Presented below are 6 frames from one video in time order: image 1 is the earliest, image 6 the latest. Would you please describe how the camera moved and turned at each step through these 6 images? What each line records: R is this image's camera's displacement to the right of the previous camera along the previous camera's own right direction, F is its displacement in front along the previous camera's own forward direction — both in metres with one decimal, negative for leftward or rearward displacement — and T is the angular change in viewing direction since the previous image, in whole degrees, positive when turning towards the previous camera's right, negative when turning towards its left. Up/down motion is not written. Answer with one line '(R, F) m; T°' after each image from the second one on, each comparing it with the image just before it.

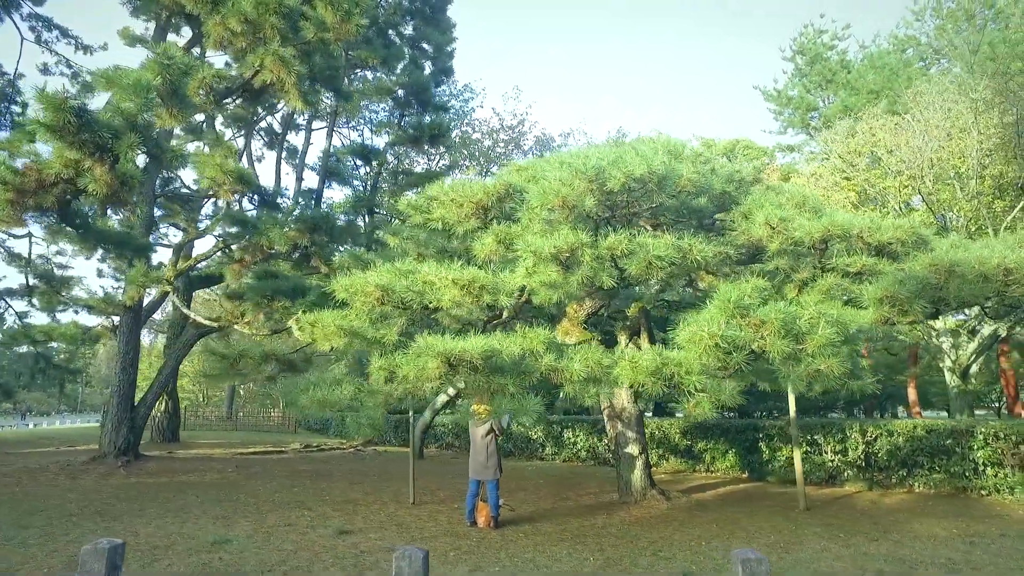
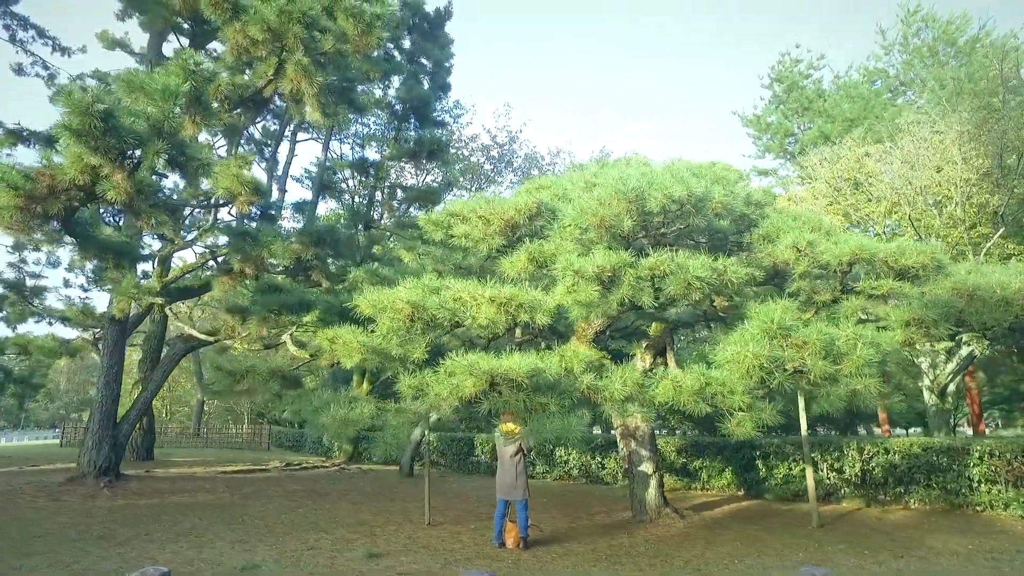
(-0.8, +0.1) m; +4°
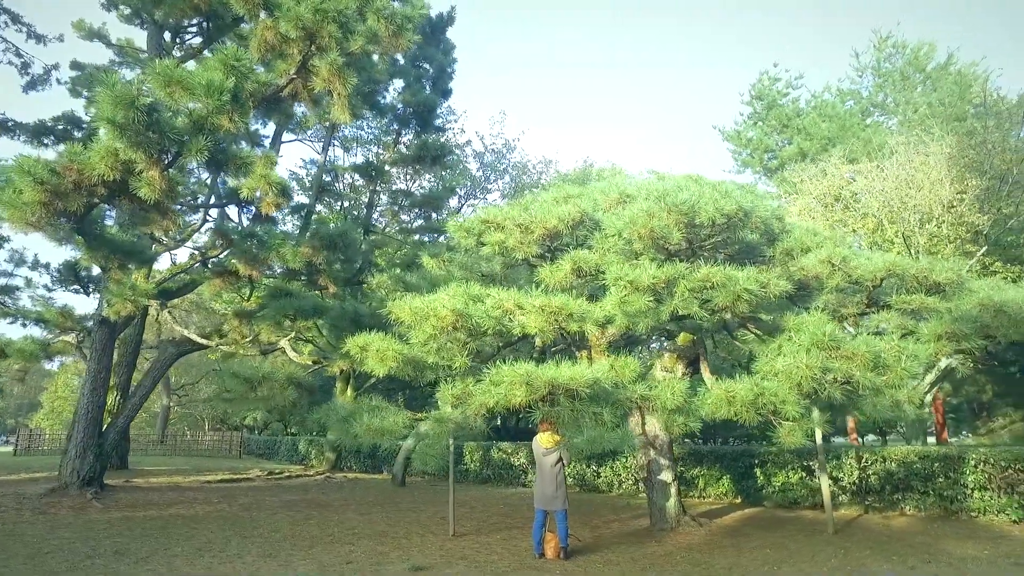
(-1.0, +0.1) m; +4°
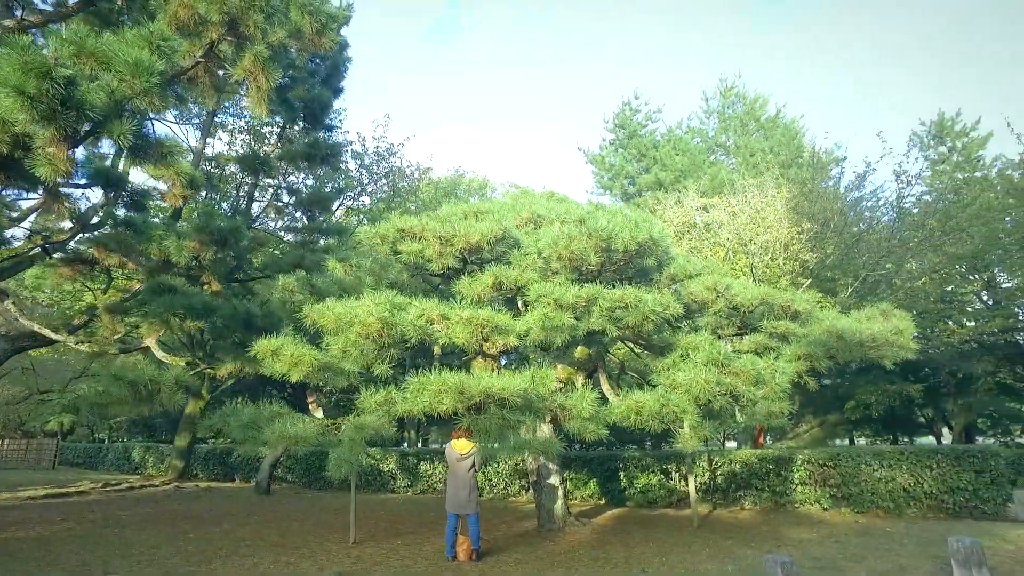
(-1.0, -0.2) m; +14°
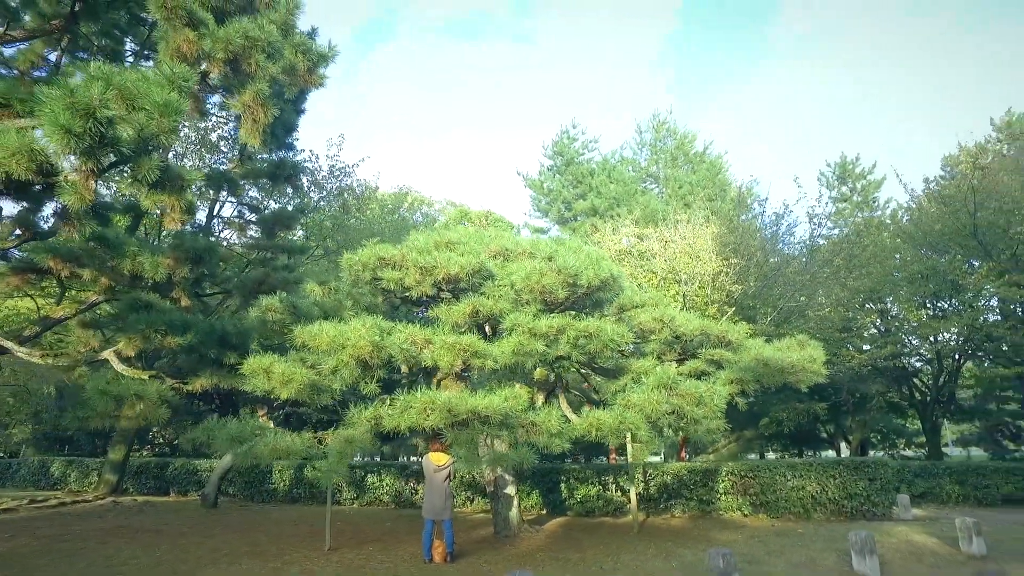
(-0.7, -0.9) m; +7°
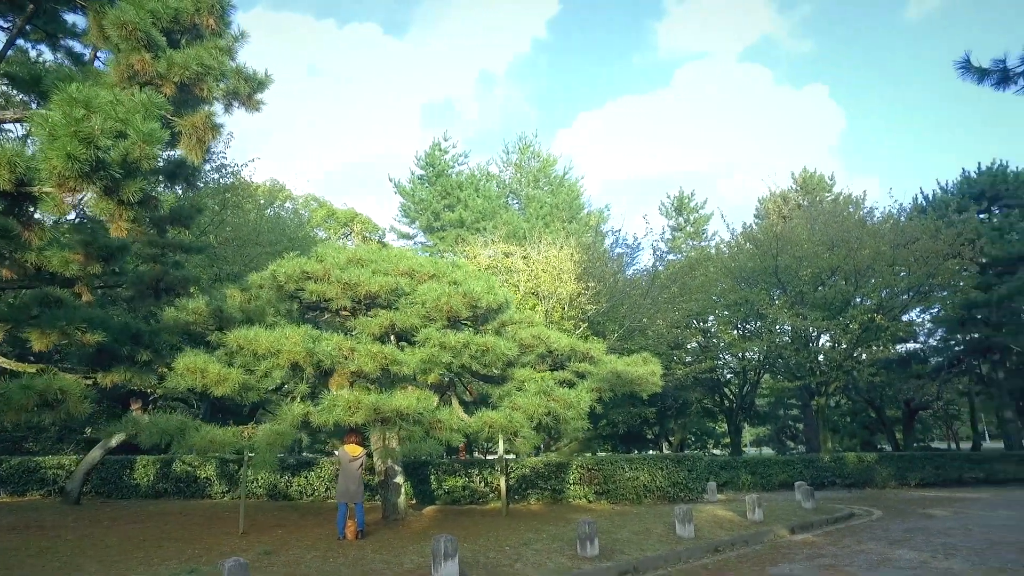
(-1.1, -1.6) m; +13°
